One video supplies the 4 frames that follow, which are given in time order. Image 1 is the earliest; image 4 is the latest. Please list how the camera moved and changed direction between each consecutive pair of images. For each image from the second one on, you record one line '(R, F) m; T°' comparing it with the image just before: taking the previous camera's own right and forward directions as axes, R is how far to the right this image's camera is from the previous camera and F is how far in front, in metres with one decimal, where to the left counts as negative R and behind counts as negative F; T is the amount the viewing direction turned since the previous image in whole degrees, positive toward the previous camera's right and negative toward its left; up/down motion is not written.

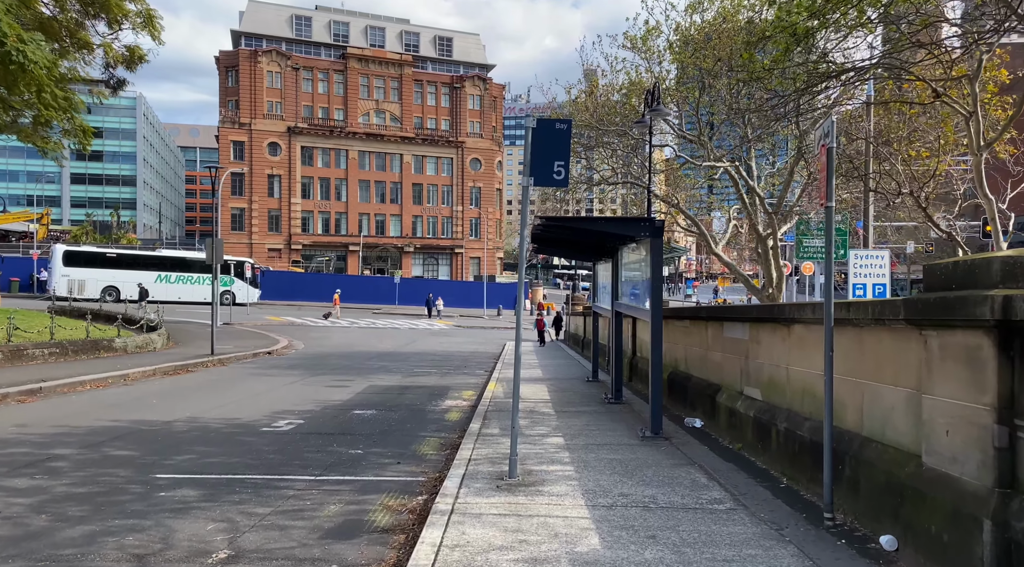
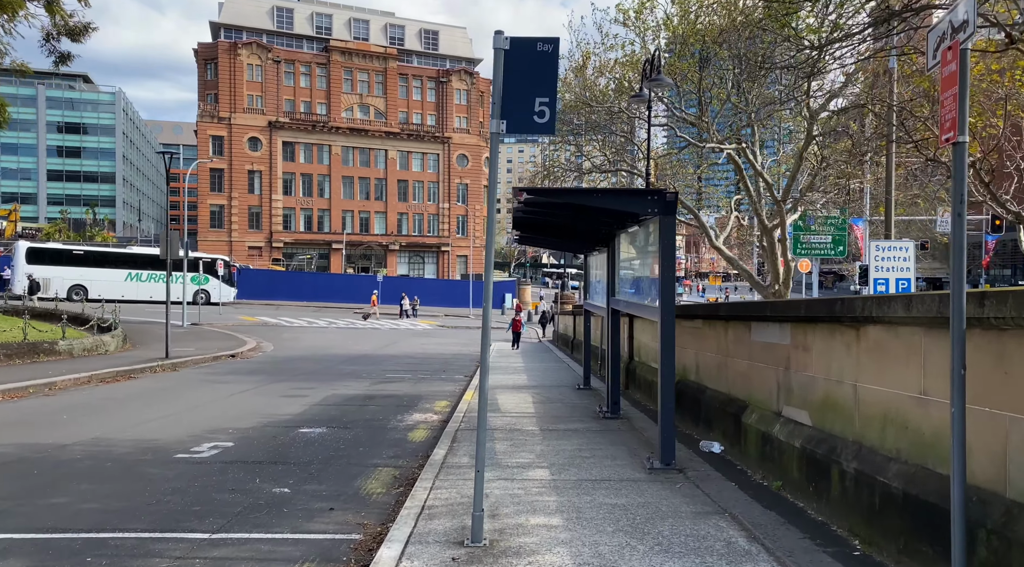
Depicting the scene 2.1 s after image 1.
(+0.1, +1.8) m; +1°
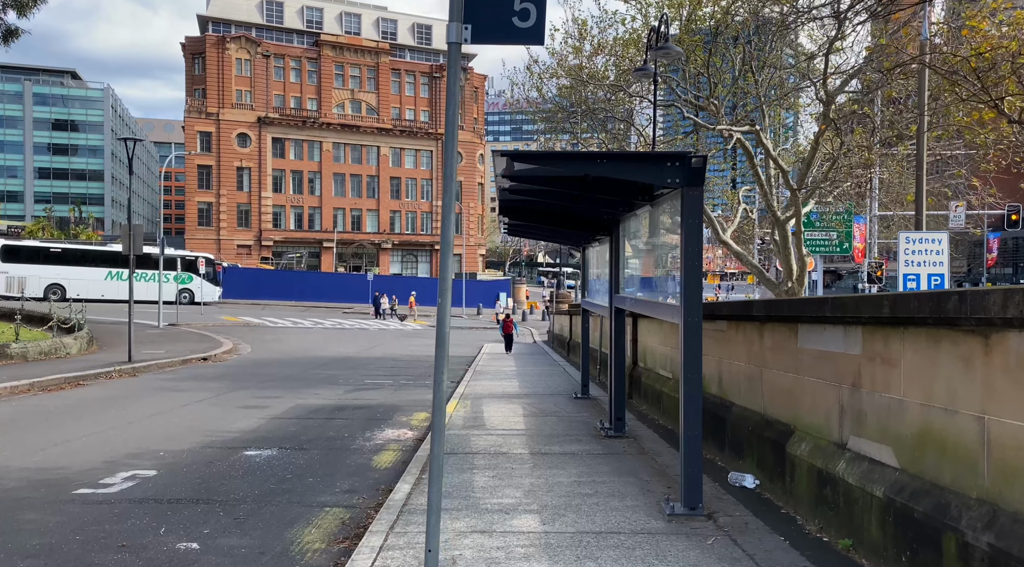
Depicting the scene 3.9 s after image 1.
(+0.1, +1.5) m; 0°
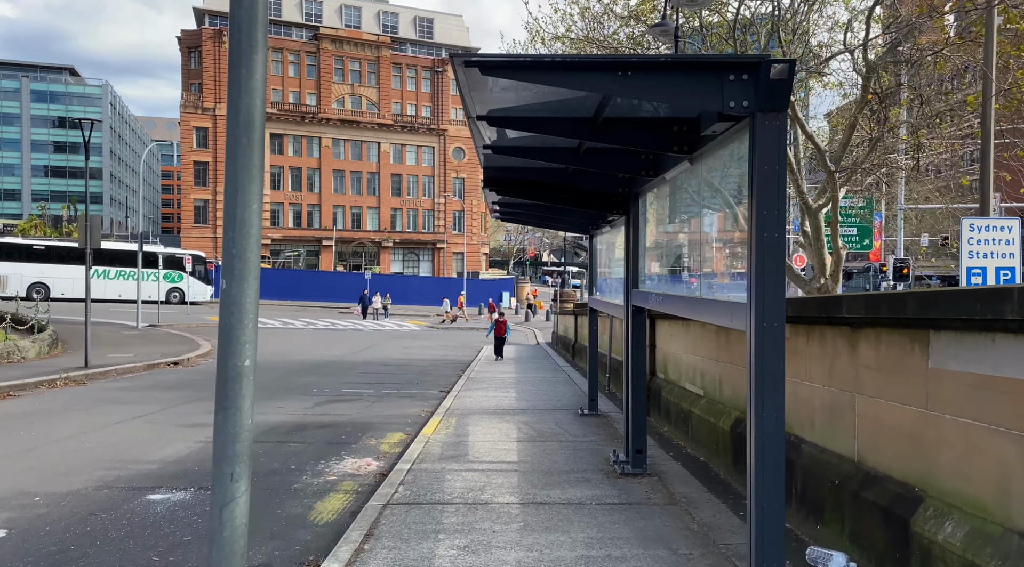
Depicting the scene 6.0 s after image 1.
(+0.1, +1.9) m; 0°
